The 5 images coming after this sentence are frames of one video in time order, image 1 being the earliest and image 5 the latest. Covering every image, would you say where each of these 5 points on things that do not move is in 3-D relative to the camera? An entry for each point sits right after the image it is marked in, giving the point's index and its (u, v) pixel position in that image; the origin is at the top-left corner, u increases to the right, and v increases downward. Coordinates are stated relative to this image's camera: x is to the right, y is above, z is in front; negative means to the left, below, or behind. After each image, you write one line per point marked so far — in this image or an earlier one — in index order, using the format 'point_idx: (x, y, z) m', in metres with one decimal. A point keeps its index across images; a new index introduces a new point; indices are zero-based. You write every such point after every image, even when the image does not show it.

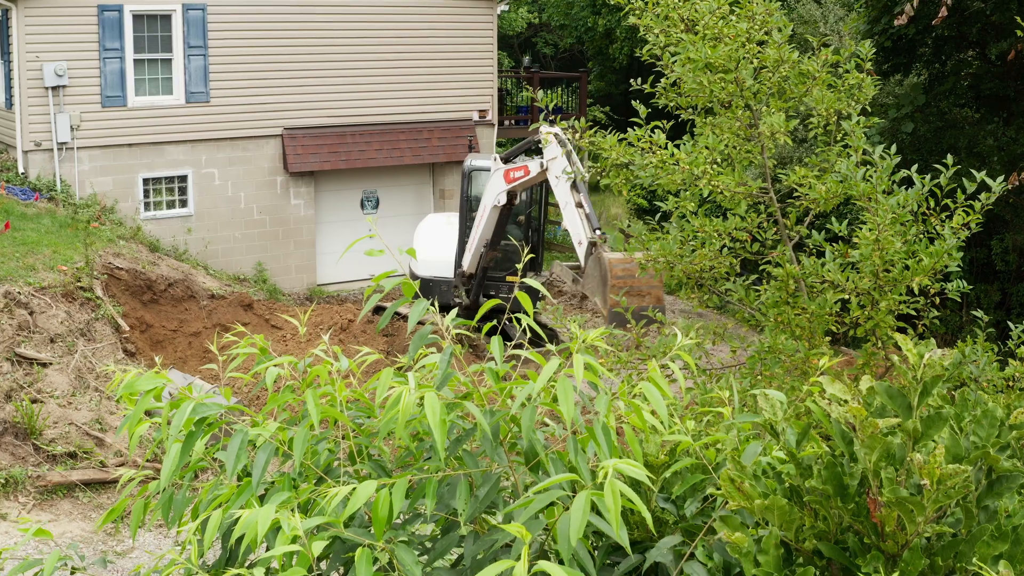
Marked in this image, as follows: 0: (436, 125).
0: (-1.3, +2.8, +19.1) m
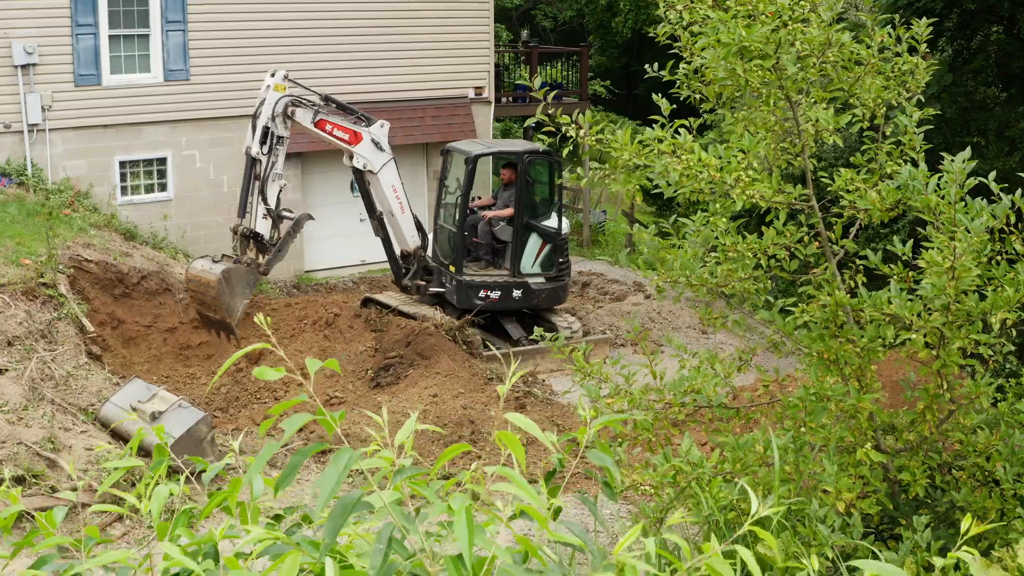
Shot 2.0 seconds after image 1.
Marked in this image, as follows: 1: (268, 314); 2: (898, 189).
0: (-1.3, +3.0, +18.0) m
1: (-3.2, -0.3, +14.8) m
2: (+1.7, +0.4, +5.0) m
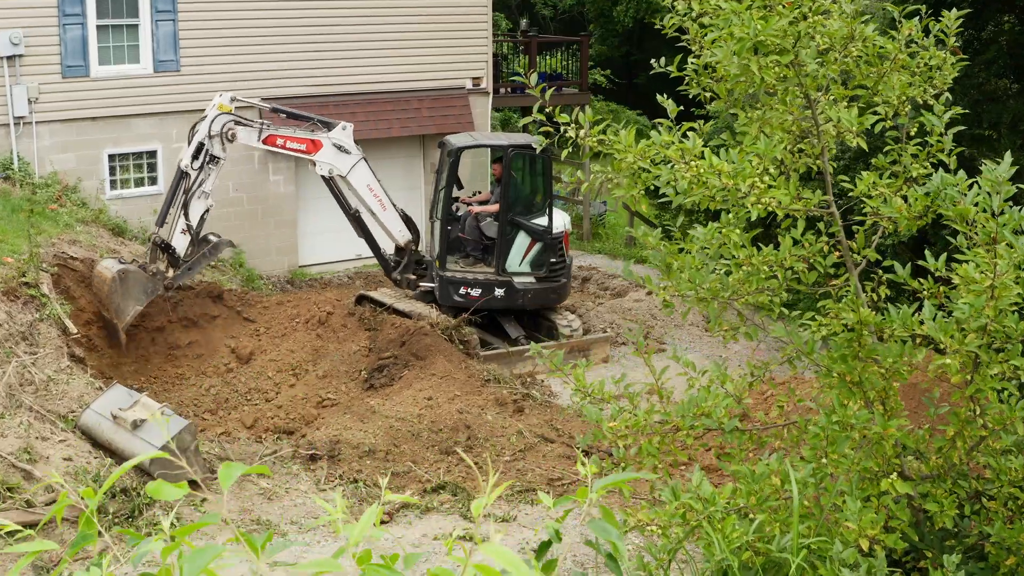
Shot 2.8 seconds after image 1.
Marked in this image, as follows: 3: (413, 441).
0: (-1.4, +3.1, +17.6) m
1: (-3.3, -0.3, +14.4) m
2: (+1.7, +0.4, +4.6) m
3: (-1.0, -1.5, +10.8) m
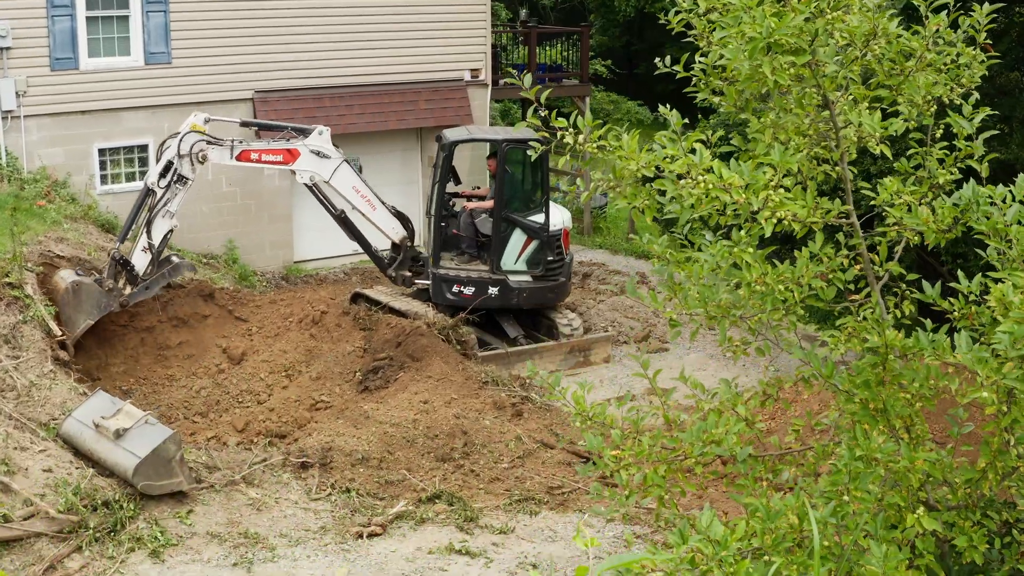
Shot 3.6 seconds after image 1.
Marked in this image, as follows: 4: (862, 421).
0: (-1.4, +3.1, +17.2) m
1: (-3.3, -0.3, +14.1) m
2: (+1.7, +0.3, +4.2) m
3: (-1.0, -1.5, +10.4) m
4: (+1.3, -0.5, +4.2) m
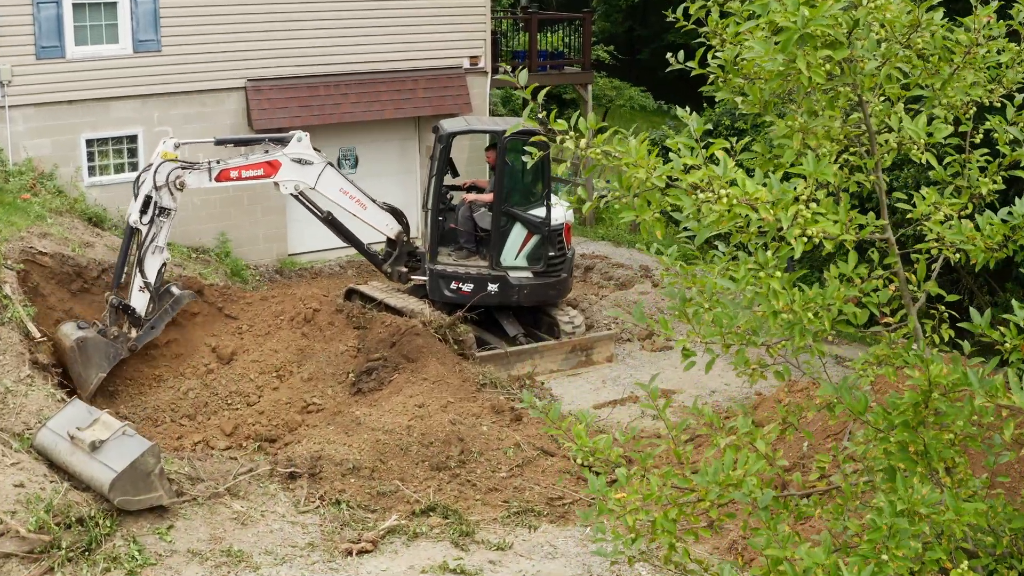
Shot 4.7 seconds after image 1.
0: (-1.4, +3.2, +16.6) m
1: (-3.3, -0.3, +13.6) m
2: (+1.7, +0.2, +3.7) m
3: (-1.0, -1.5, +10.0) m
4: (+1.3, -0.6, +3.7) m
